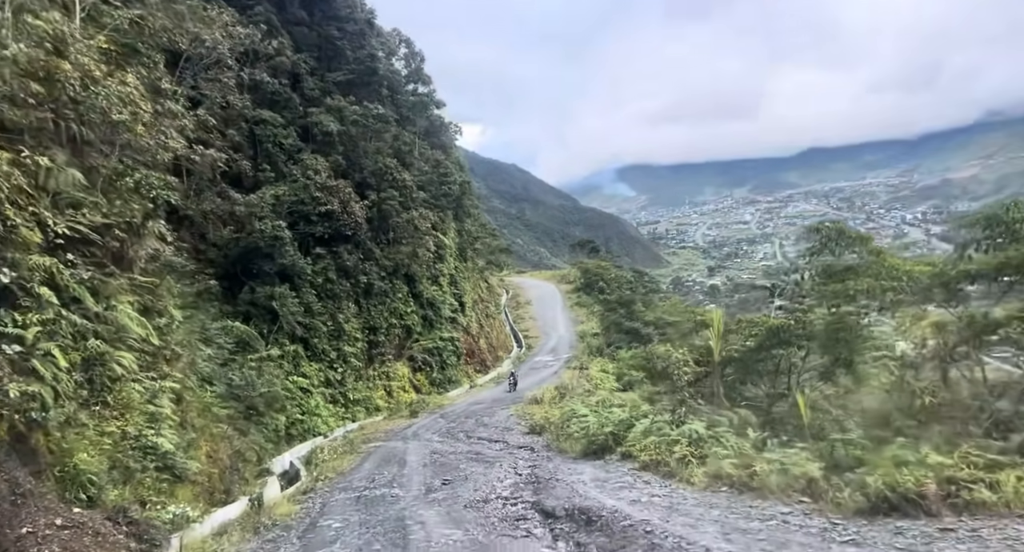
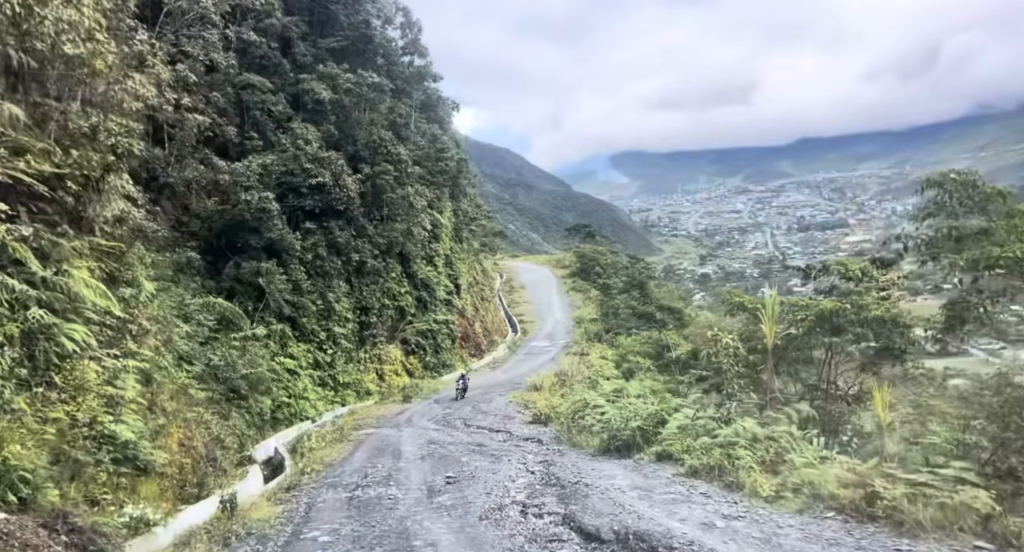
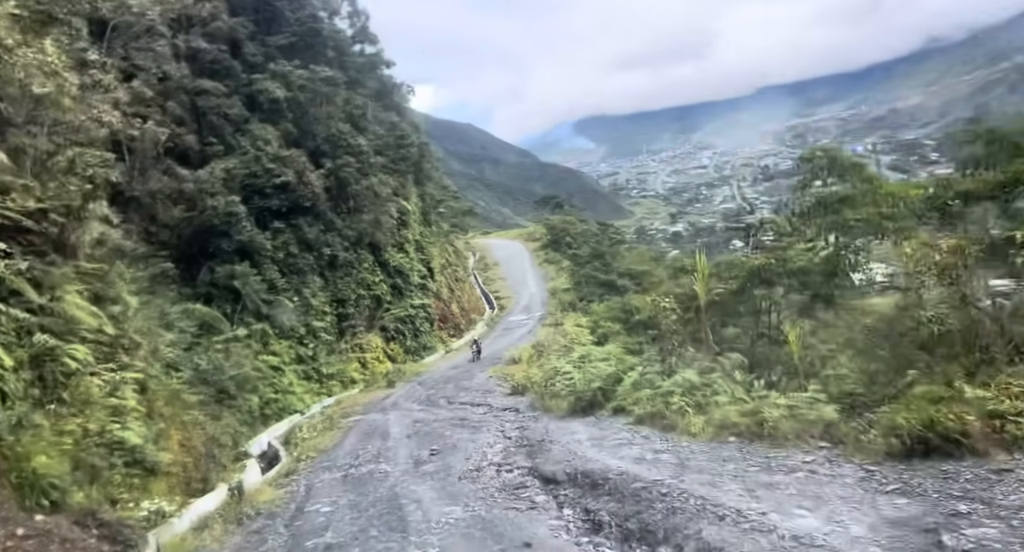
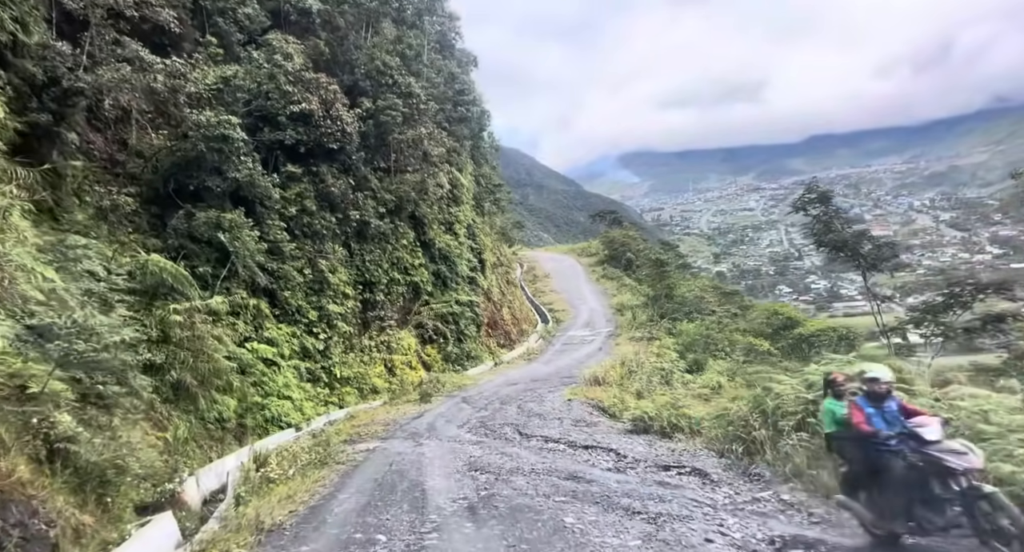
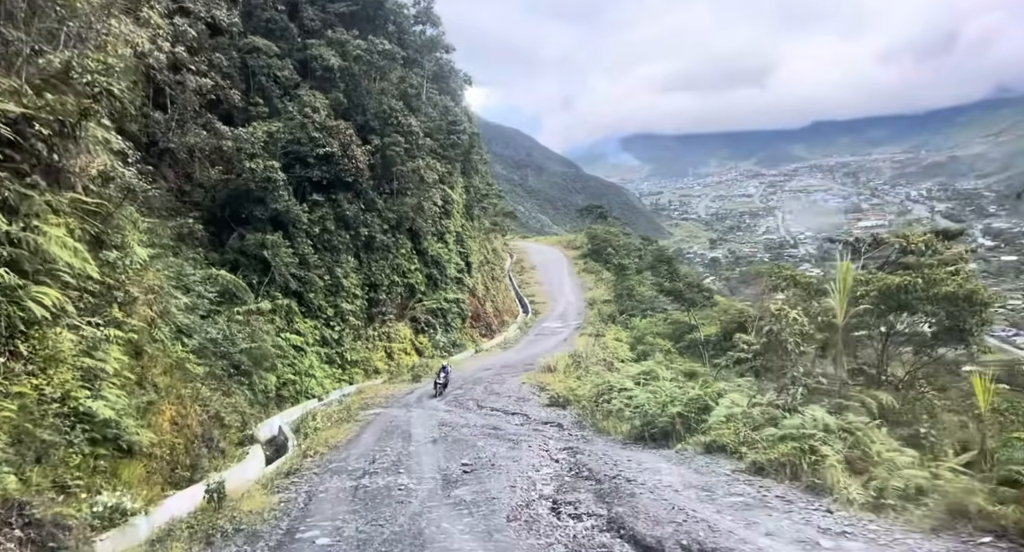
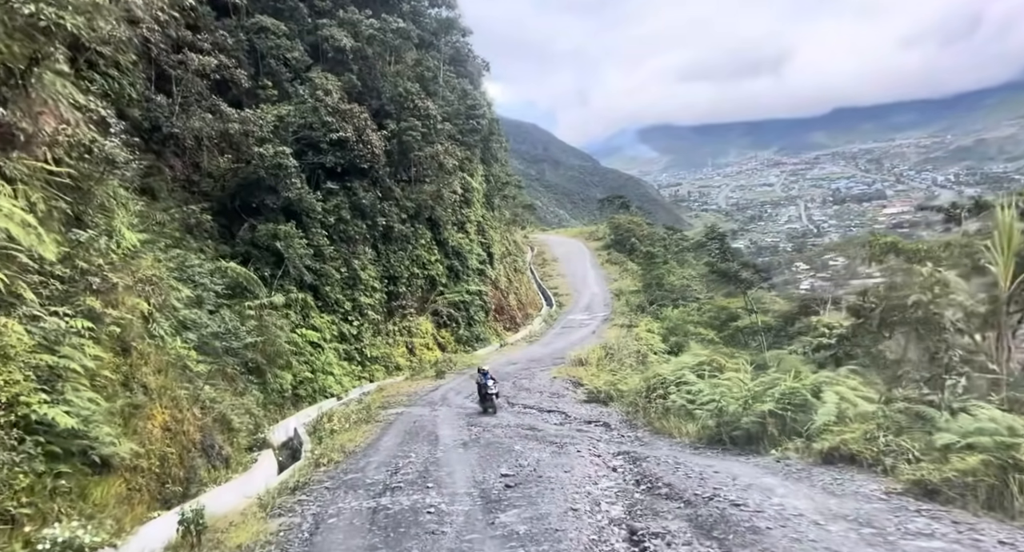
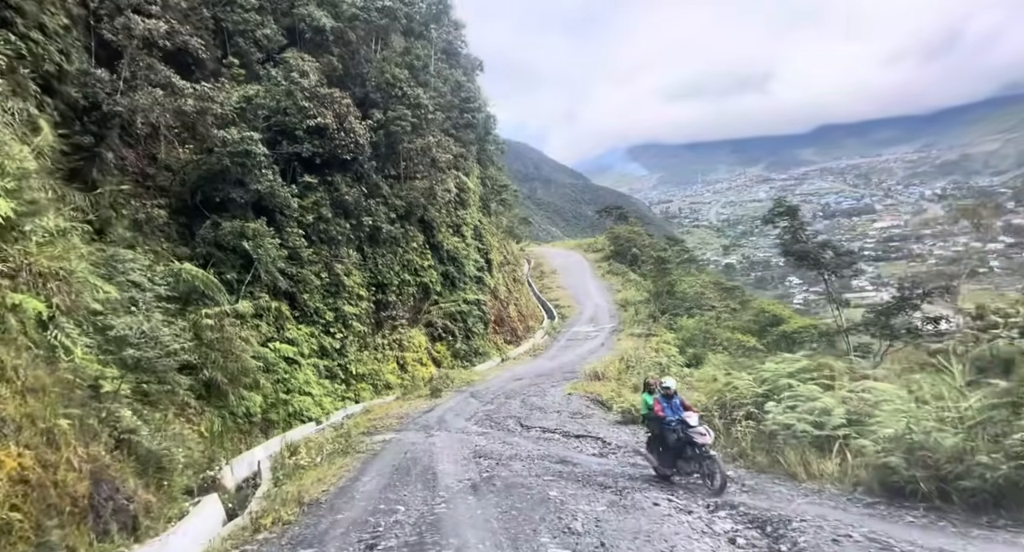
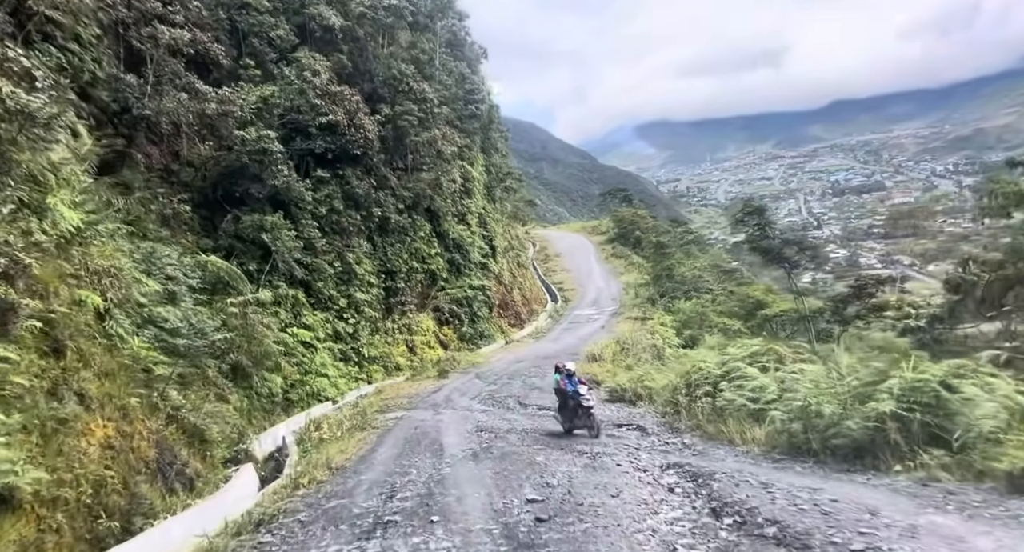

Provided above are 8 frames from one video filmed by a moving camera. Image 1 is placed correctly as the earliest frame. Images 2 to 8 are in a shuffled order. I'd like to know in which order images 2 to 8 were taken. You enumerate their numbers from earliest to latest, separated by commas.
3, 2, 5, 6, 8, 7, 4
